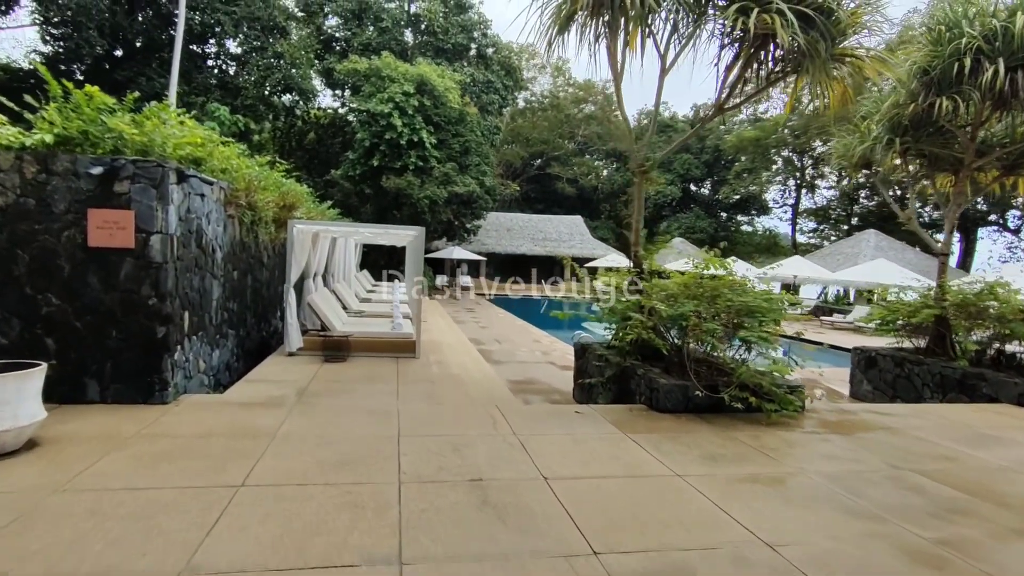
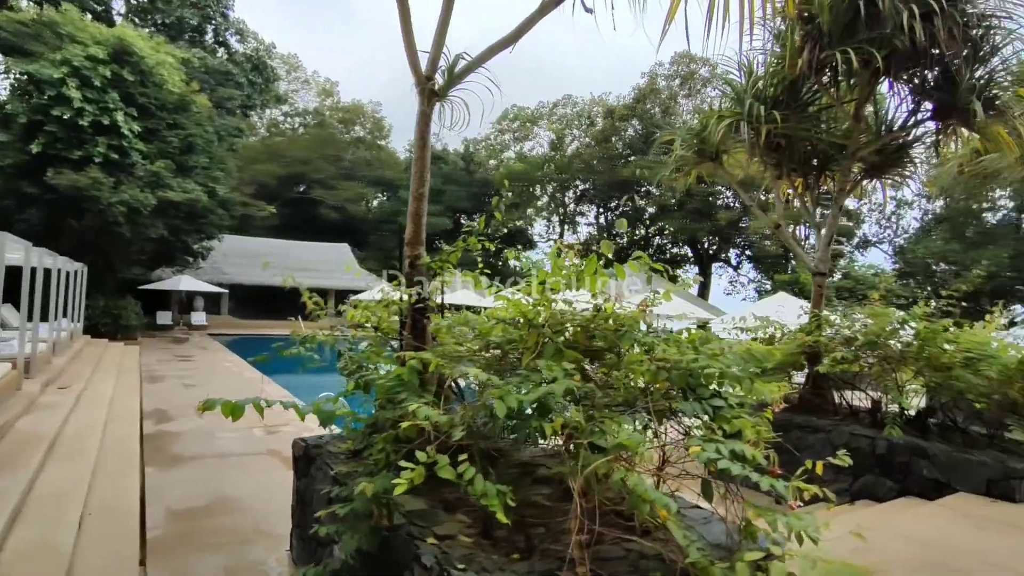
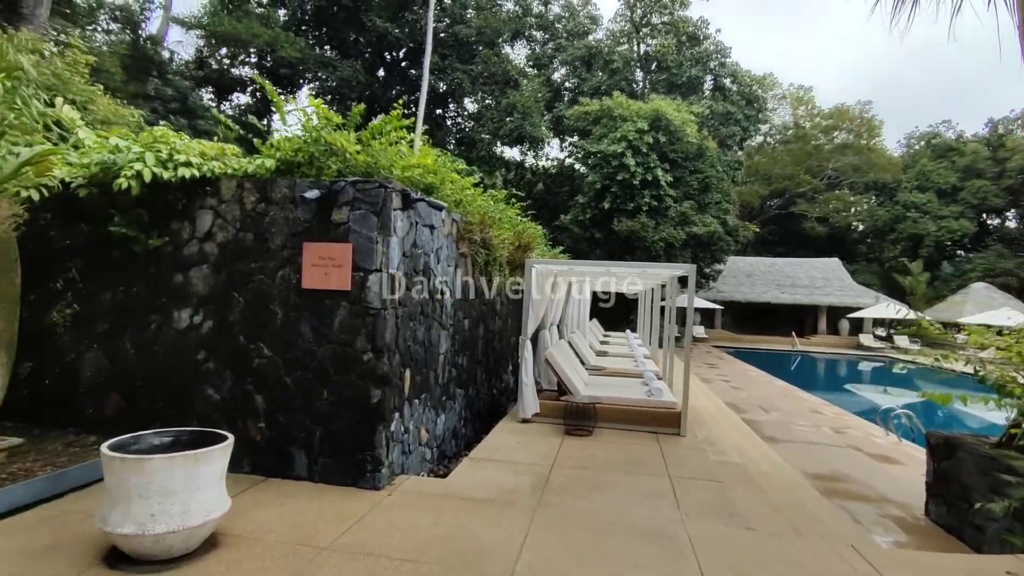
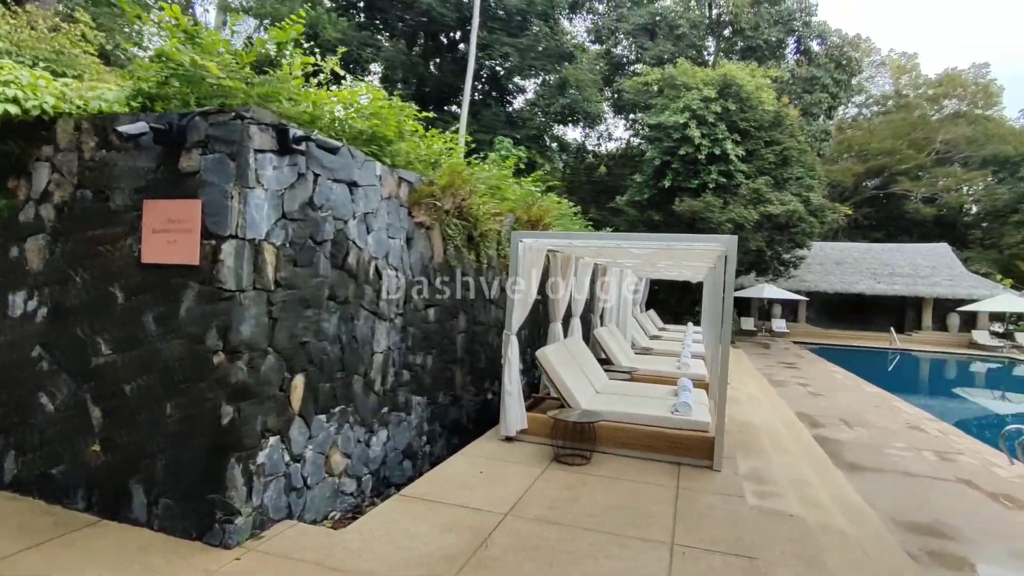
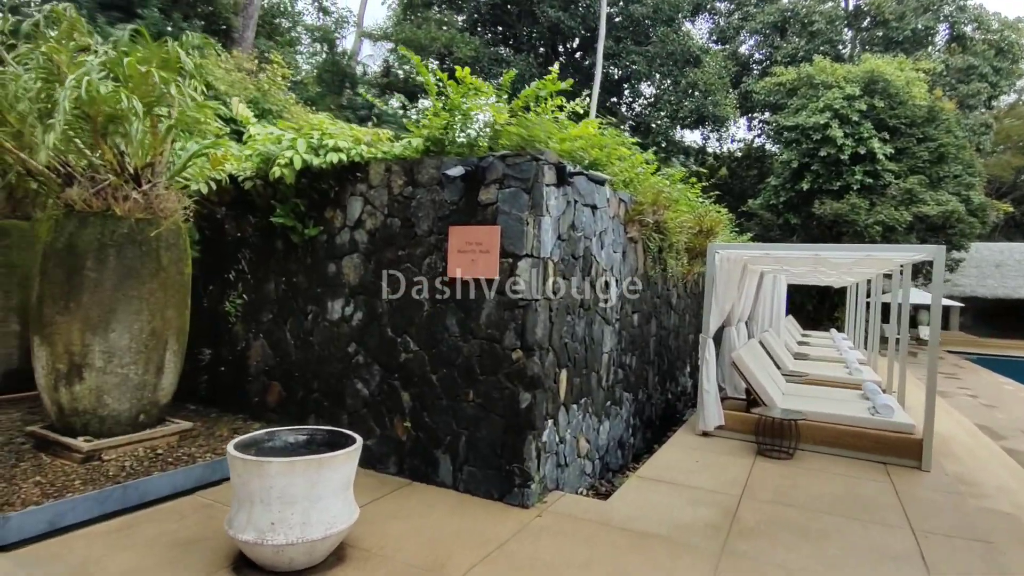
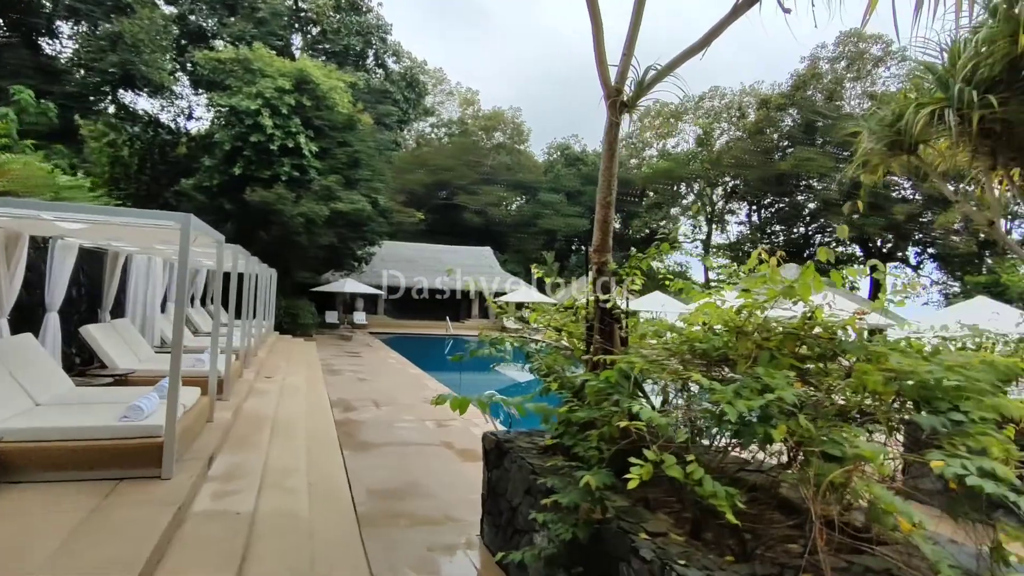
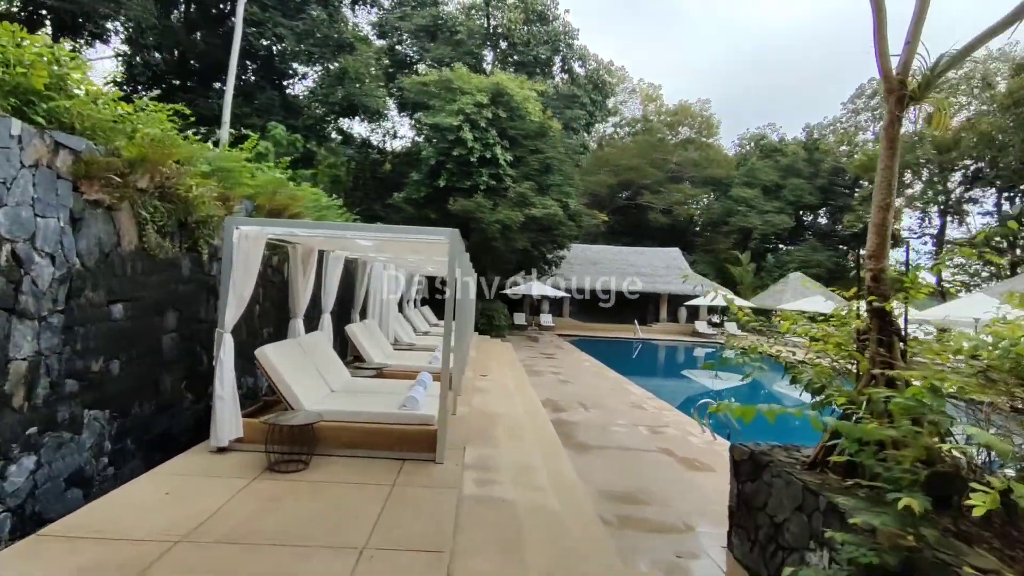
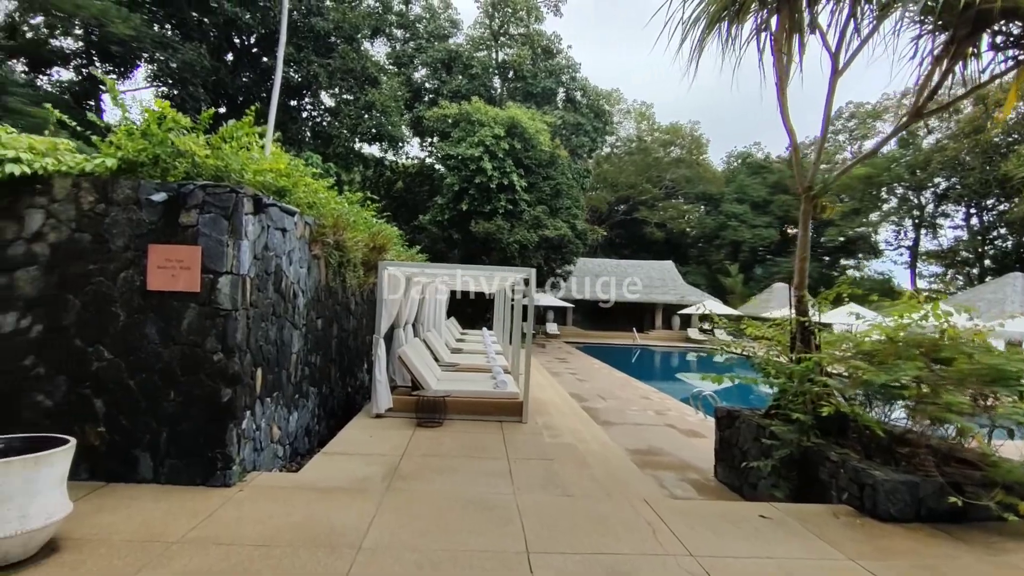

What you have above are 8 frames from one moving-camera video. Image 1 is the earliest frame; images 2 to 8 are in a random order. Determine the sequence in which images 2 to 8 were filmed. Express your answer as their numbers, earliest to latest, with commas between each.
8, 3, 5, 4, 7, 6, 2
